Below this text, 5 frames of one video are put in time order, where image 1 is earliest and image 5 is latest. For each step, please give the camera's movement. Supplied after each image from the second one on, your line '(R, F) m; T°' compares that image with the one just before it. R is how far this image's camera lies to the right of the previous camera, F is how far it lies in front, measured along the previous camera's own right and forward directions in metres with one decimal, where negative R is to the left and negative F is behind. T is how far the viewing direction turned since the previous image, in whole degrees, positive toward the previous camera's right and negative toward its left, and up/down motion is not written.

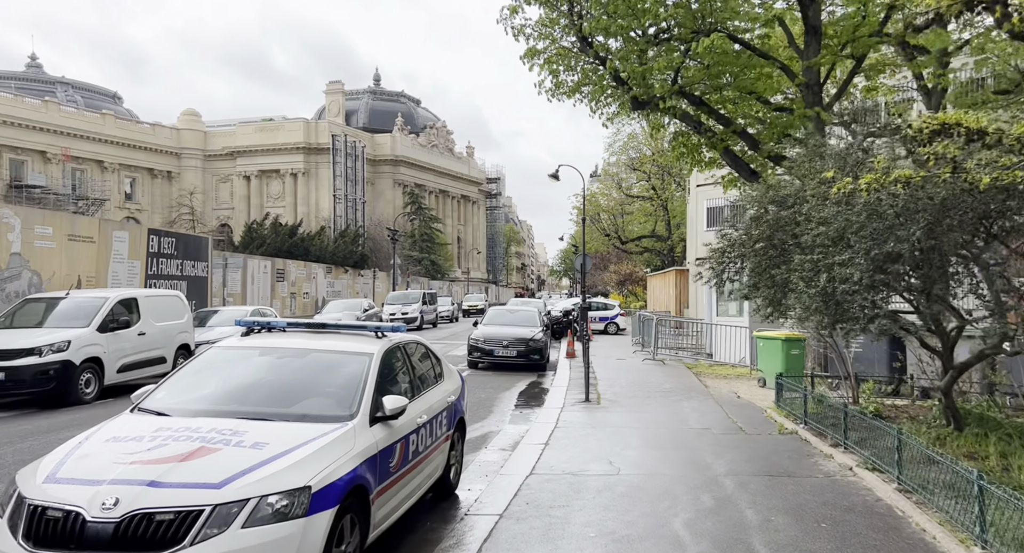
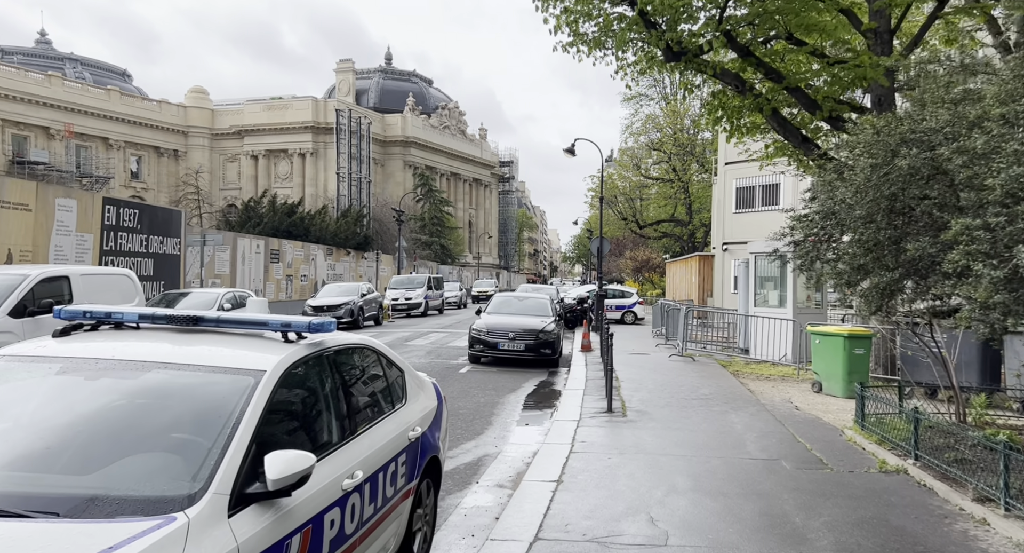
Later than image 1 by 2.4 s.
(+0.1, +2.1) m; -1°
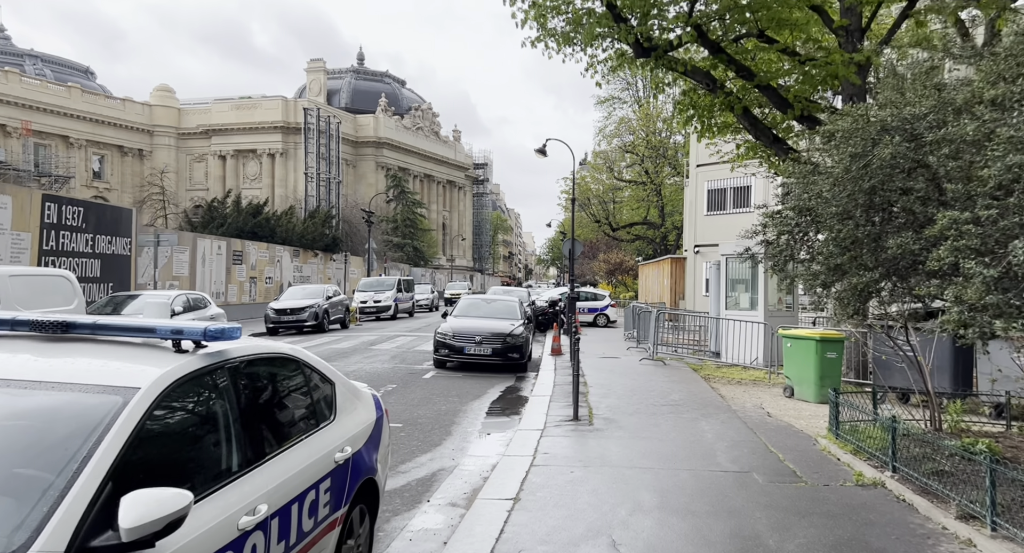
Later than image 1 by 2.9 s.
(+0.2, +0.4) m; +2°
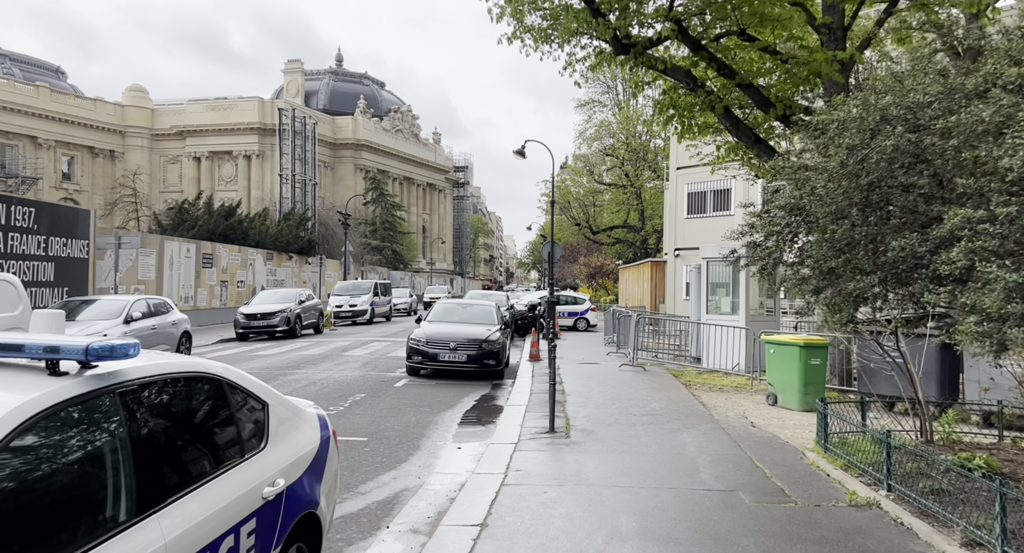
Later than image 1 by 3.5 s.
(+0.1, +0.4) m; +2°
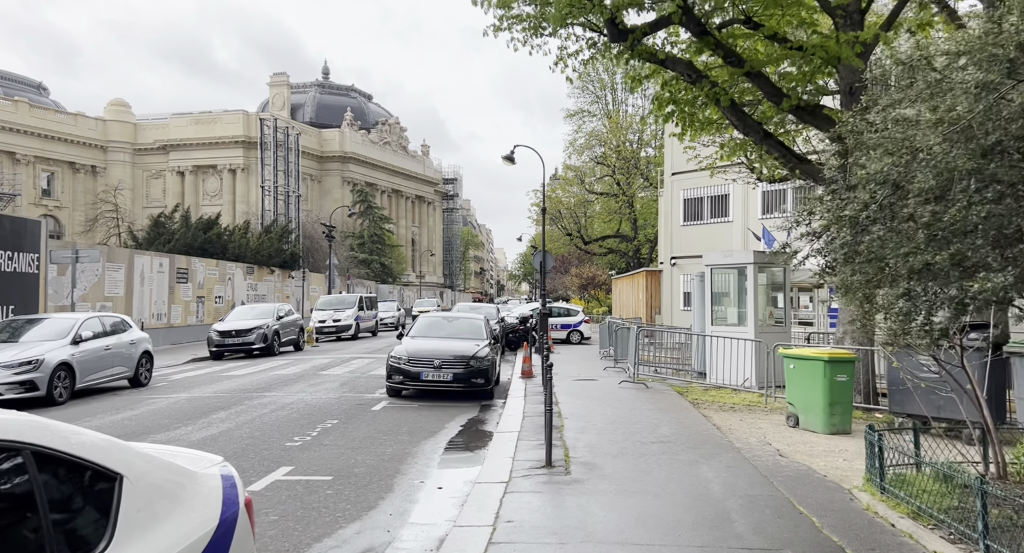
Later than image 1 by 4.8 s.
(0.0, +1.1) m; +1°
